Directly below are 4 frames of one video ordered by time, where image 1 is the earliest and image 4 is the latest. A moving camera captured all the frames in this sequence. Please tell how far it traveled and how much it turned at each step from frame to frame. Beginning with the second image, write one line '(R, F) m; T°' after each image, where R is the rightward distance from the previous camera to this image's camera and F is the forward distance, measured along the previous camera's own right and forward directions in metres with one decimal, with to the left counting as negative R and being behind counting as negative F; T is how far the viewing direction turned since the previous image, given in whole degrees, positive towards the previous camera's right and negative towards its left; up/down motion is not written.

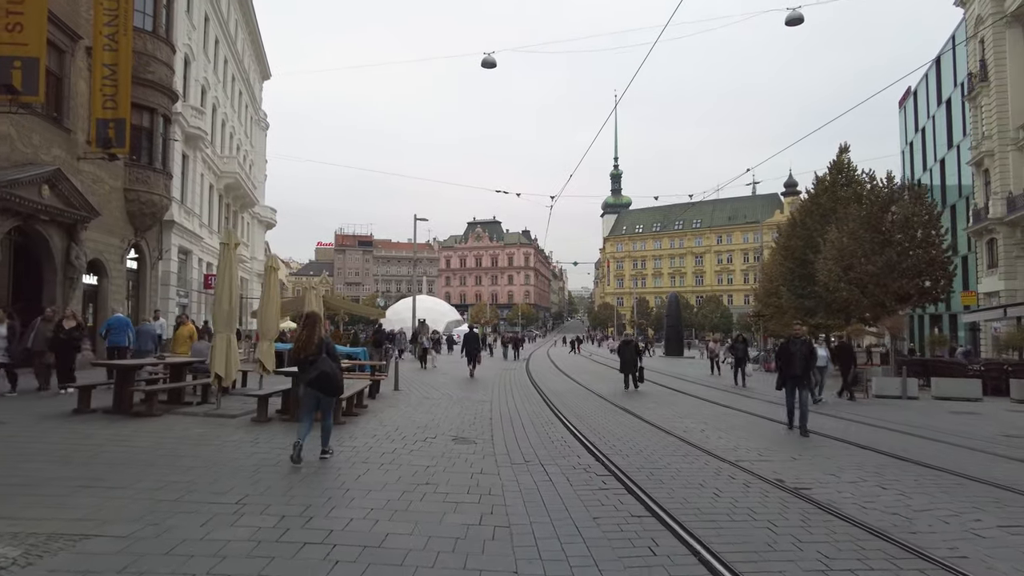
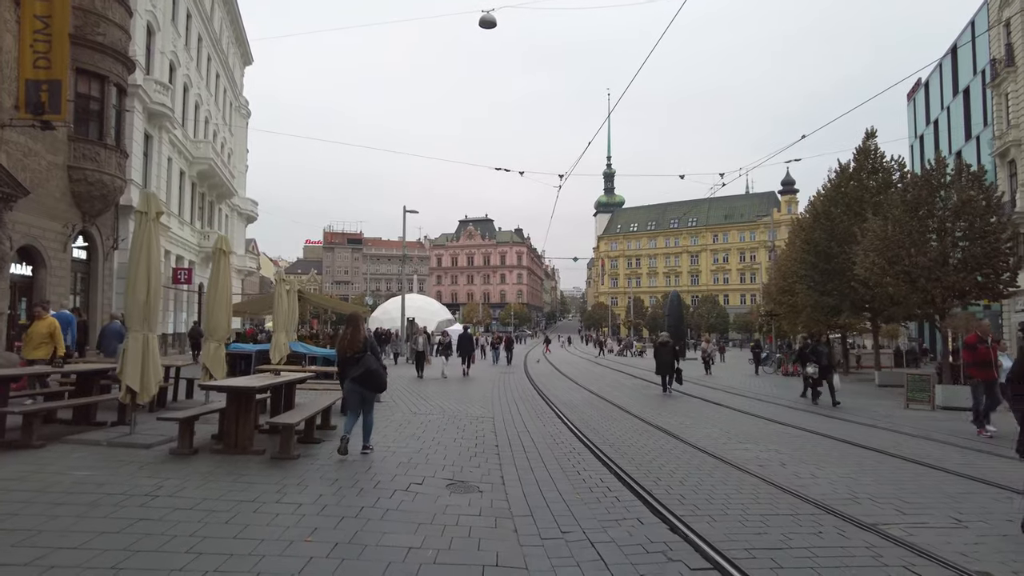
(-0.3, +2.5) m; +1°
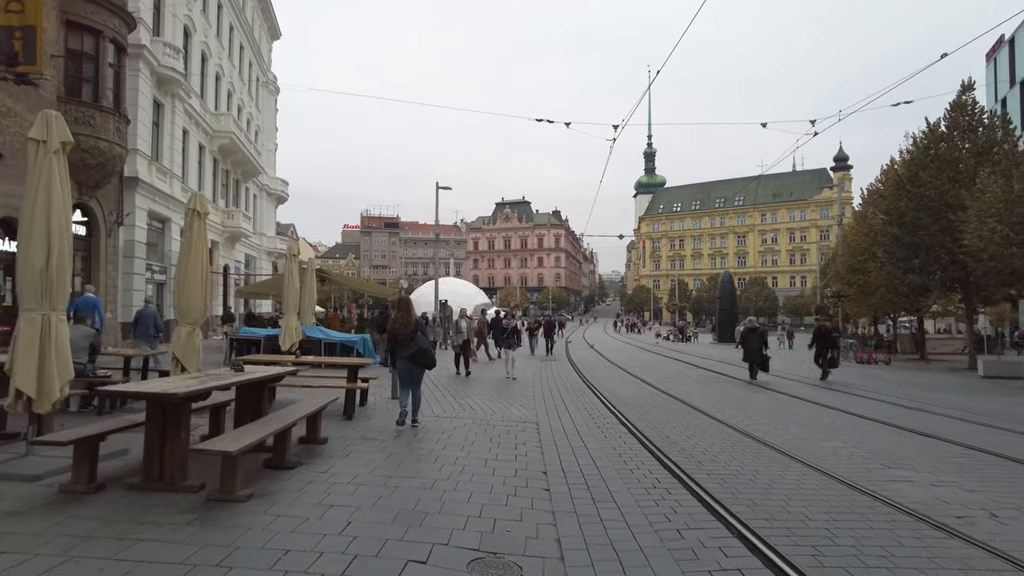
(-0.1, +2.5) m; -3°
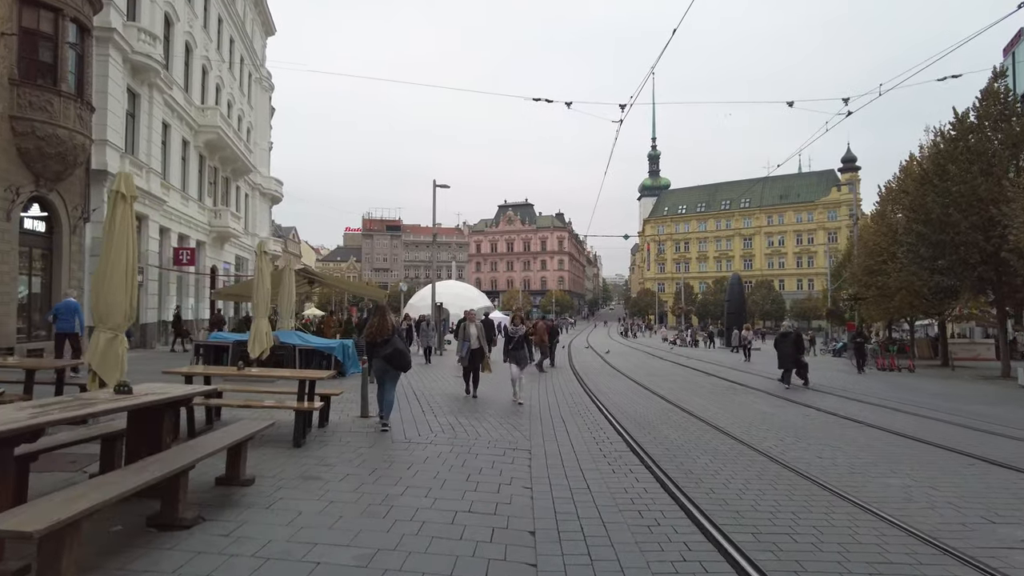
(+0.2, +1.5) m; 0°
